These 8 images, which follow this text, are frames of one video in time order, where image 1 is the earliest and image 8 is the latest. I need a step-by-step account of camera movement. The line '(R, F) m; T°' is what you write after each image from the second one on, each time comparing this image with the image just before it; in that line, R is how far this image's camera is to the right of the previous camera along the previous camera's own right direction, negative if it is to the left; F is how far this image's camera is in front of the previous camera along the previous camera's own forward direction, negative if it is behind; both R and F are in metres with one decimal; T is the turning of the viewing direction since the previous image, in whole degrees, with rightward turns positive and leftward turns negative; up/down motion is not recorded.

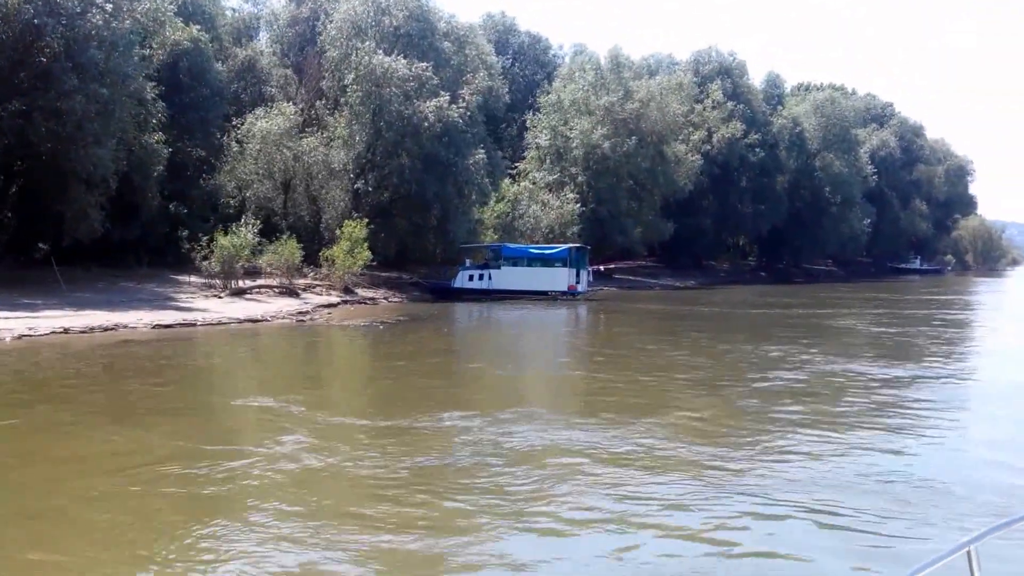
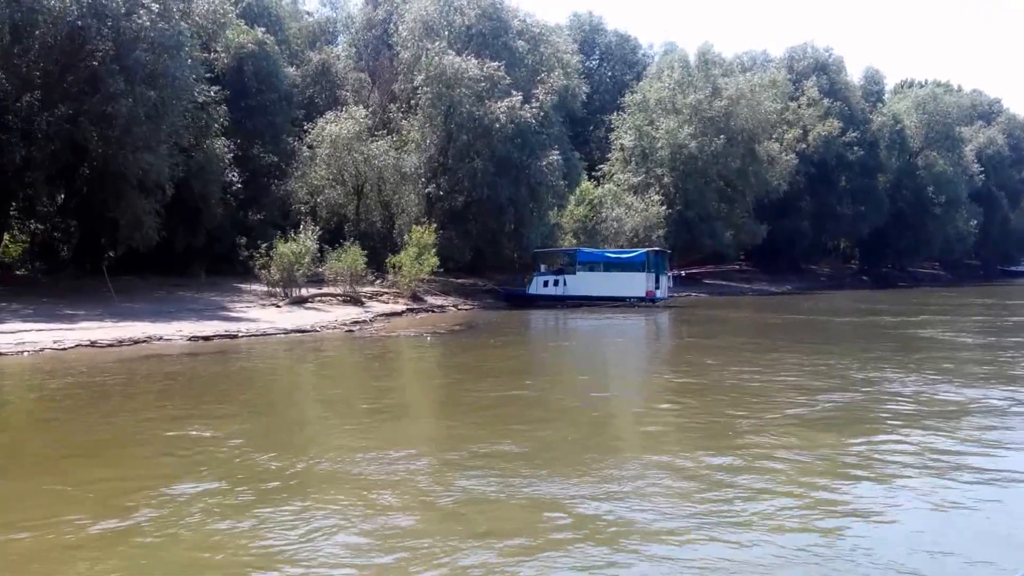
(+0.7, +1.6) m; -4°
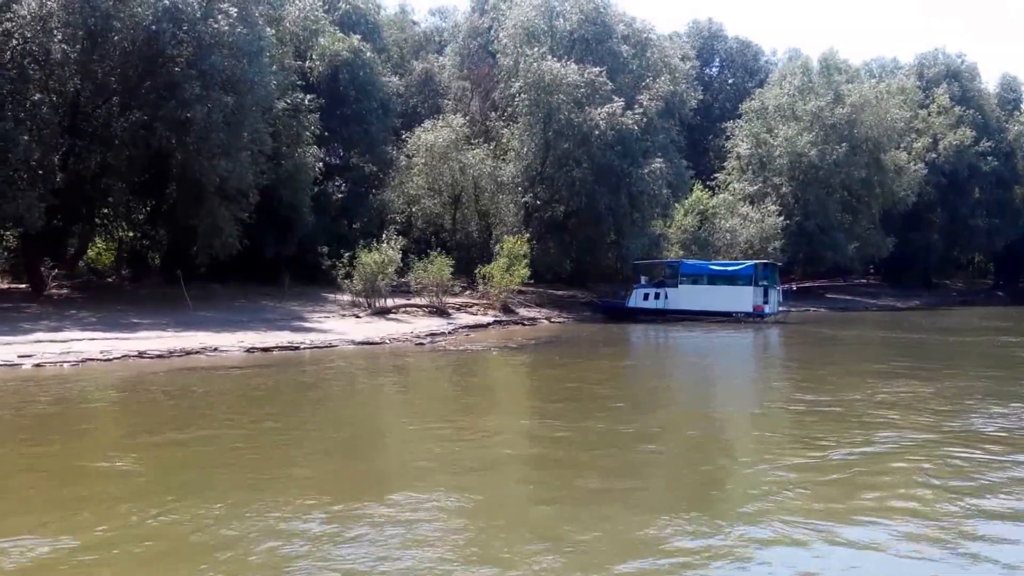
(+1.0, +1.3) m; -5°
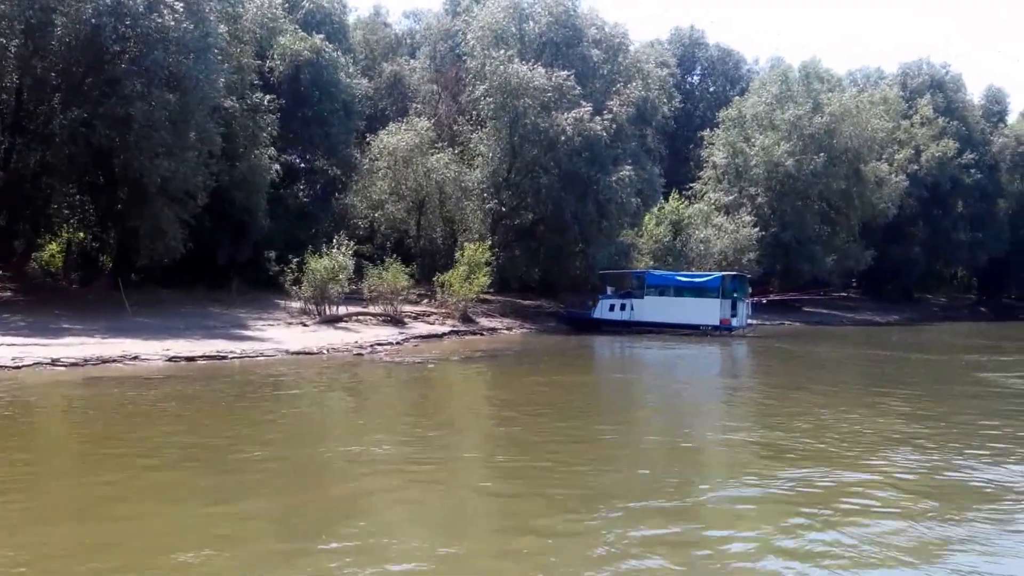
(+0.7, +1.0) m; 0°
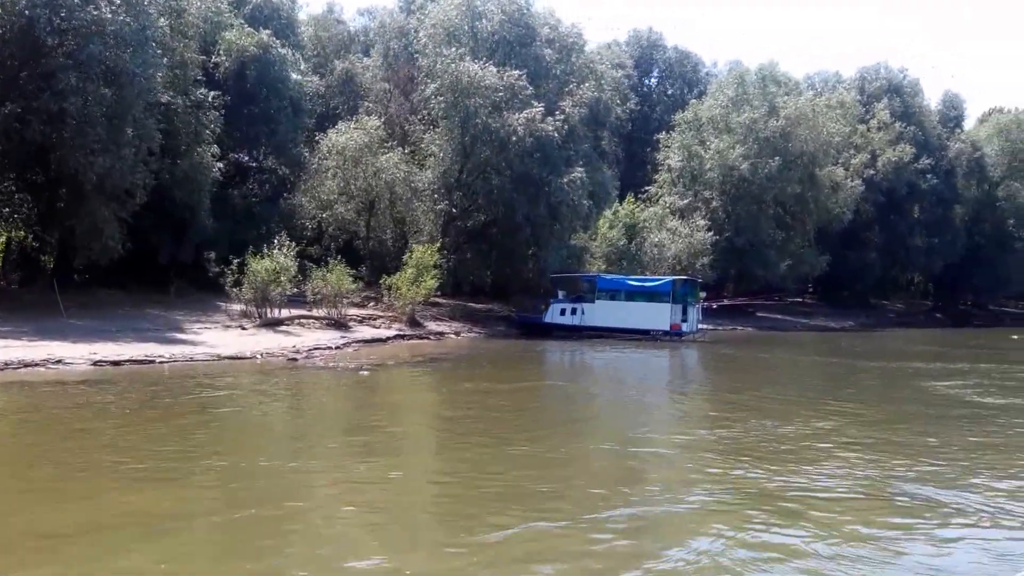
(+0.3, +0.7) m; +2°
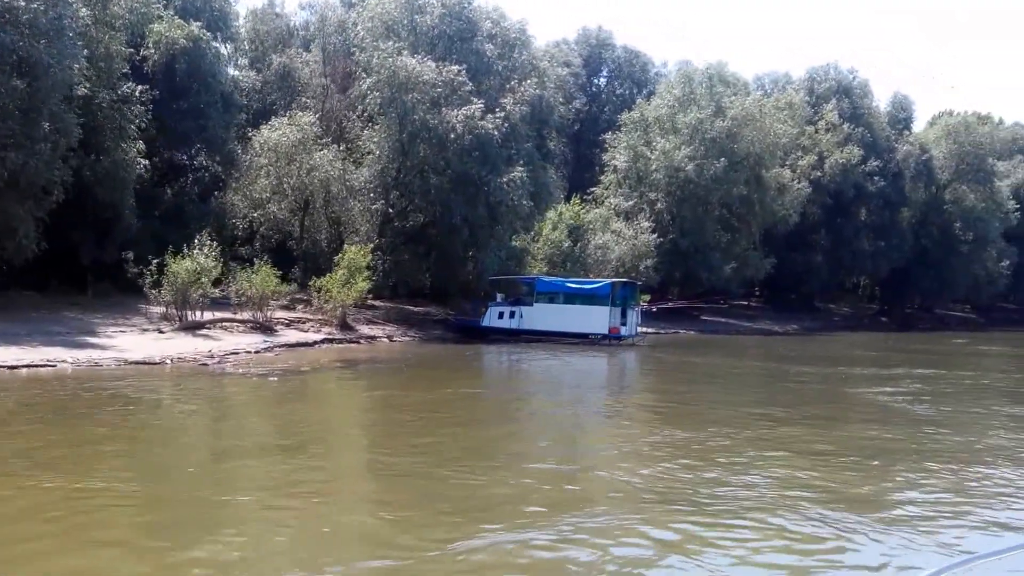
(+0.5, +0.9) m; +2°
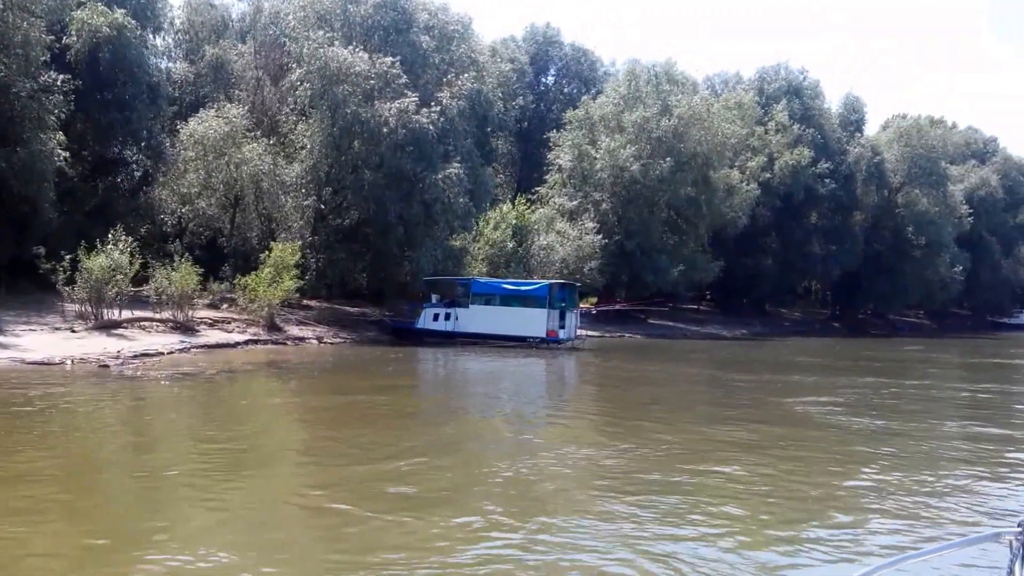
(+0.5, +1.0) m; +2°
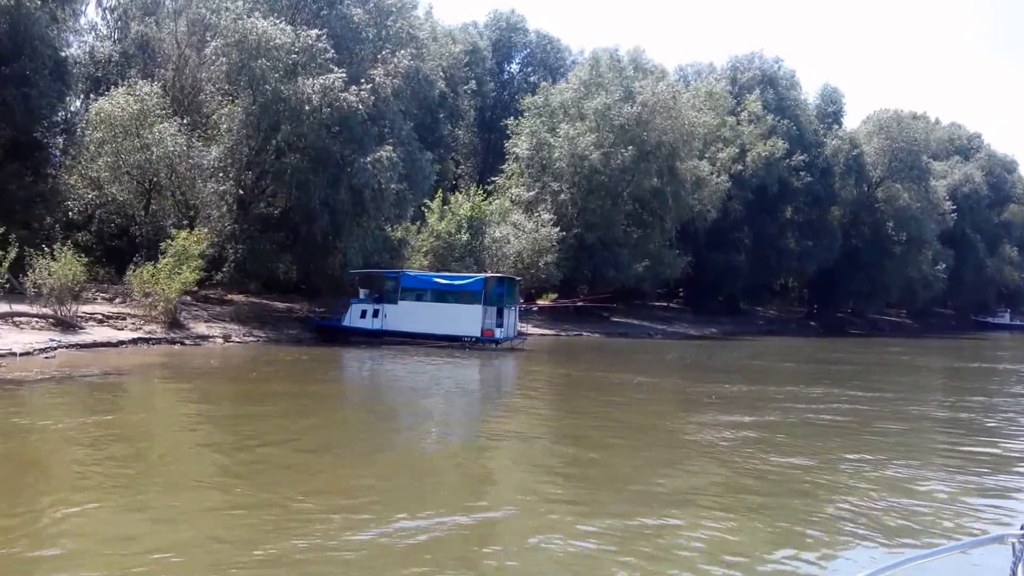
(+1.1, +2.9) m; +1°
